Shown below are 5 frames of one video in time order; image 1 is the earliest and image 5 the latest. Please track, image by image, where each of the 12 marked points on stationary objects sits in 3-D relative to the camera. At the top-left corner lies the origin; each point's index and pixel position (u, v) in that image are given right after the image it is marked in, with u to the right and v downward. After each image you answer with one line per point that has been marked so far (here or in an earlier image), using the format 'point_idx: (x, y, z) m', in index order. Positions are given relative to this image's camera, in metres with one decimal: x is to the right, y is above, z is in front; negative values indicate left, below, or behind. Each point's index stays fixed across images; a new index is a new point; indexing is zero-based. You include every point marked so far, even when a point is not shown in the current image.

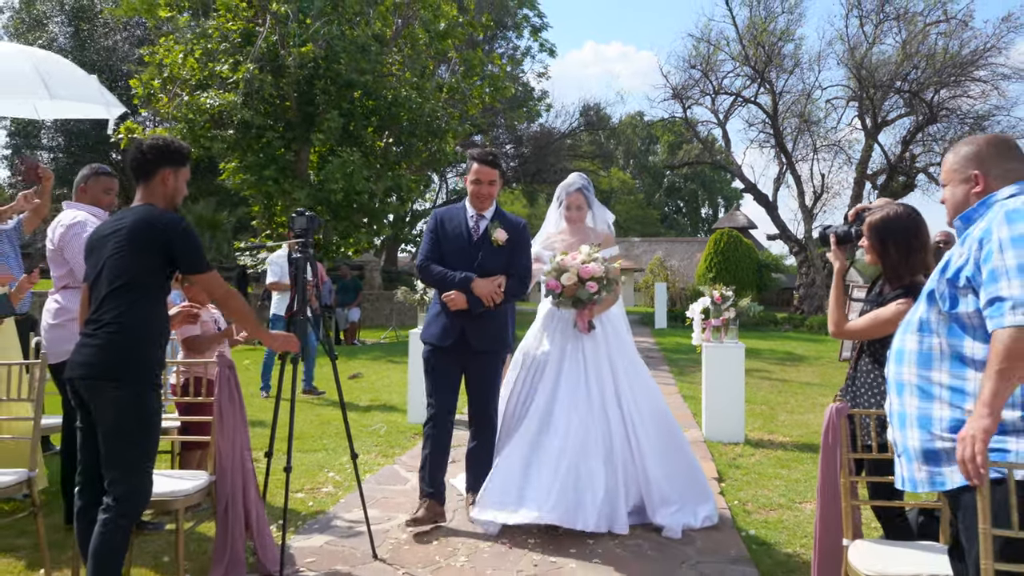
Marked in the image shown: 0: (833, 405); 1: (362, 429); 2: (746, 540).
0: (+1.3, -0.5, +3.1) m
1: (-1.3, -1.3, +7.3) m
2: (+1.3, -1.4, +4.5) m
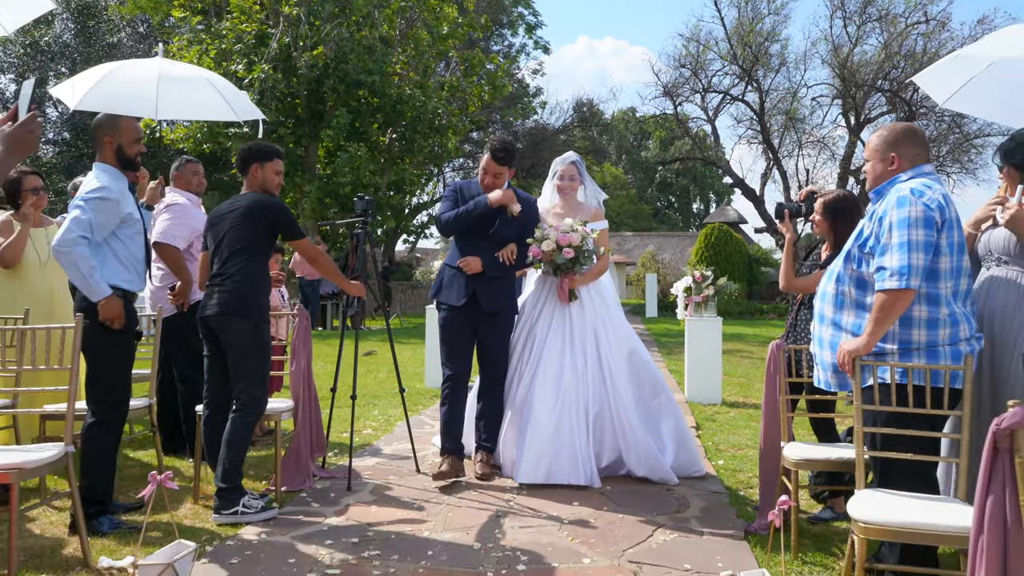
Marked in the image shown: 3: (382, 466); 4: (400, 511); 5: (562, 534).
0: (+1.4, -0.3, +4.2) m
1: (-1.3, -1.1, +8.3) m
2: (+1.4, -1.3, +5.6) m
3: (-0.8, -1.1, +5.0) m
4: (-0.6, -1.2, +4.2) m
5: (+0.2, -1.2, +3.9) m
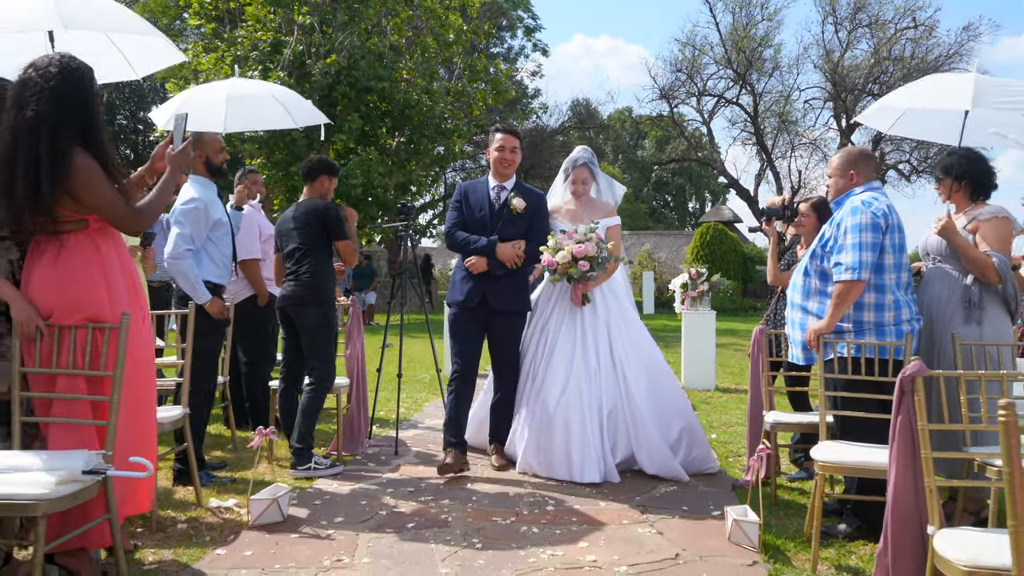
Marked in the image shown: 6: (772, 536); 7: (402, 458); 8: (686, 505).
0: (+1.5, -0.2, +5.0) m
1: (-1.1, -1.0, +9.1) m
2: (+1.6, -1.2, +6.3) m
3: (-0.7, -1.1, +5.8) m
4: (-0.4, -1.1, +4.9) m
5: (+0.4, -1.2, +4.7) m
6: (+1.3, -1.2, +3.9) m
7: (-0.7, -1.1, +5.2) m
8: (+0.9, -1.2, +4.4) m
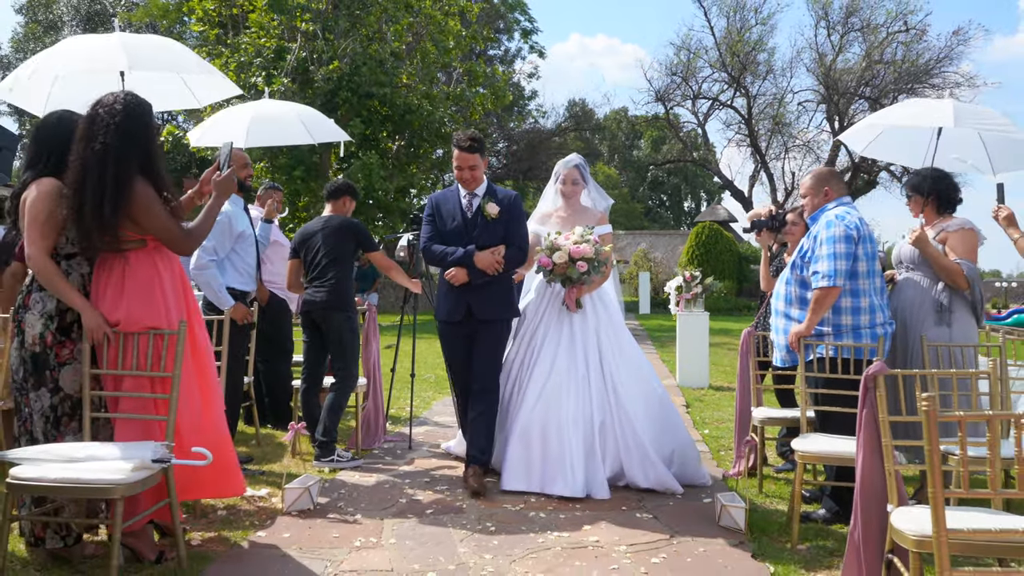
0: (+1.6, -0.3, +5.3) m
1: (-1.1, -1.0, +9.4) m
2: (+1.6, -1.2, +6.7) m
3: (-0.6, -1.1, +6.2) m
4: (-0.4, -1.2, +5.3) m
5: (+0.4, -1.2, +5.1) m
6: (+1.3, -1.2, +4.3) m
7: (-0.7, -1.1, +5.6) m
8: (+1.0, -1.2, +4.8) m
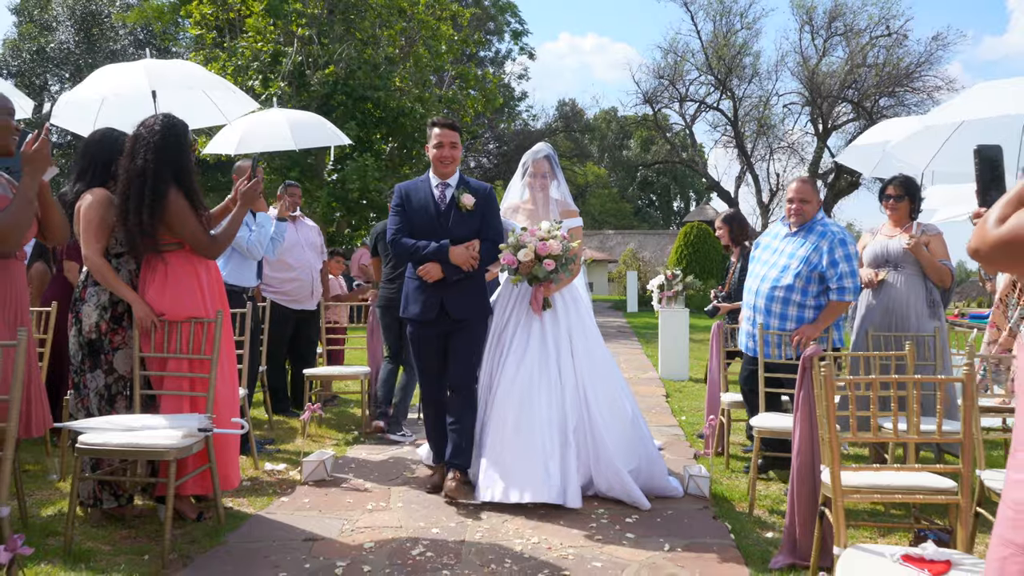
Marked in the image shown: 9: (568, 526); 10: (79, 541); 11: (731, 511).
0: (+1.5, -0.3, +5.9) m
1: (-1.2, -1.0, +10.0) m
2: (+1.5, -1.2, +7.3) m
3: (-0.7, -1.1, +6.7) m
4: (-0.4, -1.1, +5.9) m
5: (+0.4, -1.2, +5.6) m
6: (+1.3, -1.2, +4.9) m
7: (-0.7, -1.1, +6.1) m
8: (+0.9, -1.2, +5.3) m
9: (+0.3, -1.2, +4.1) m
10: (-1.9, -1.1, +3.5) m
11: (+1.2, -1.2, +4.5) m
